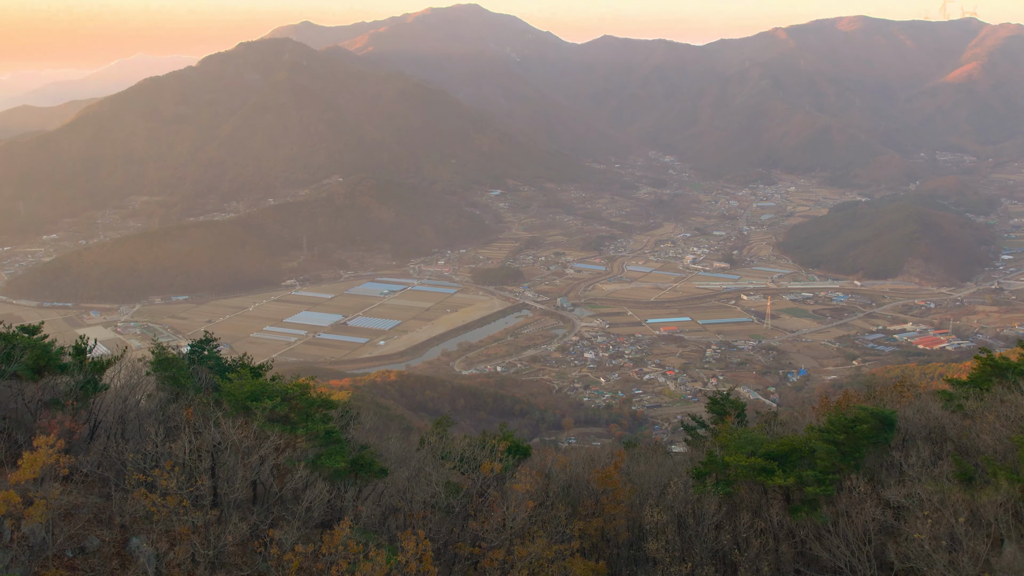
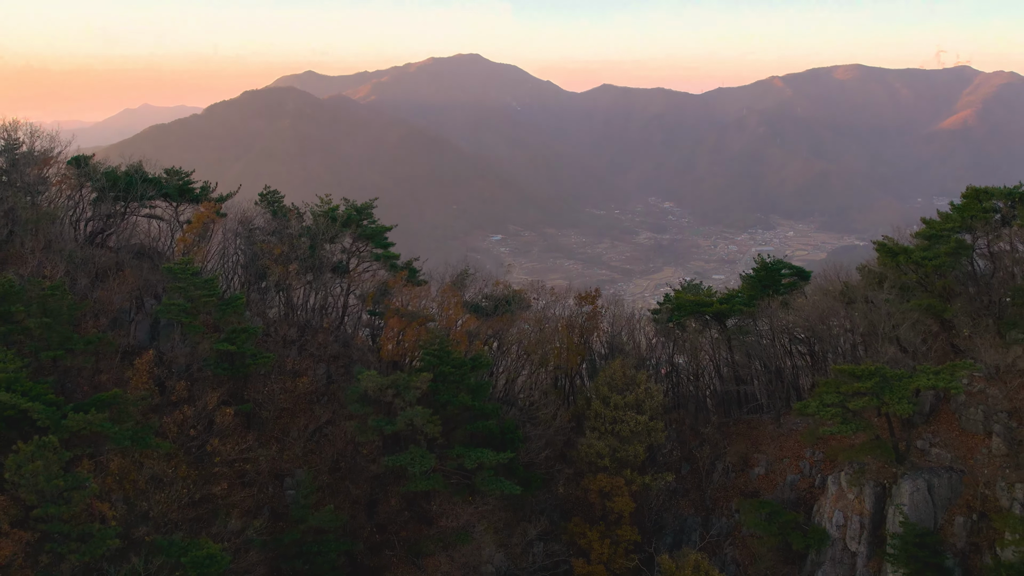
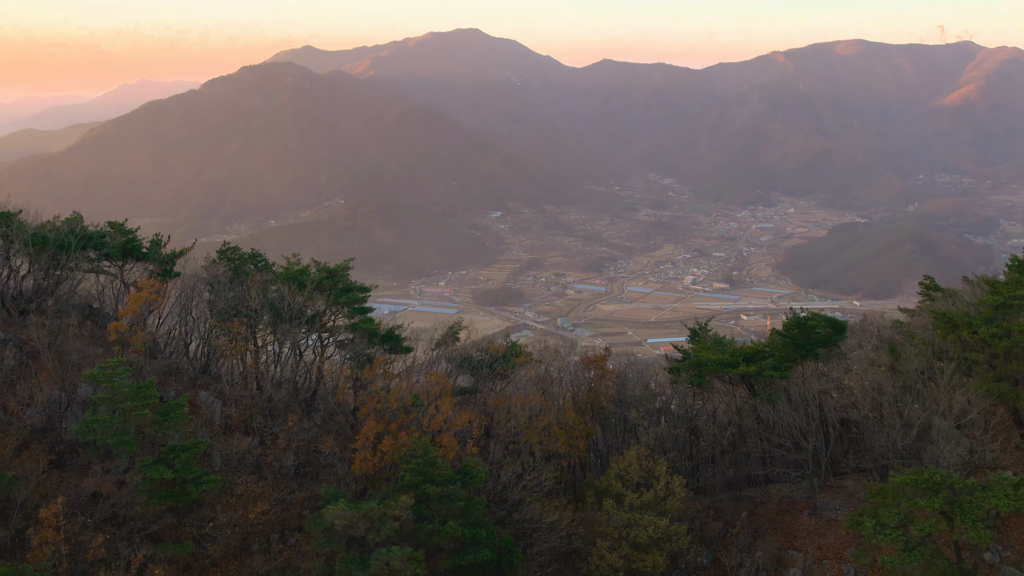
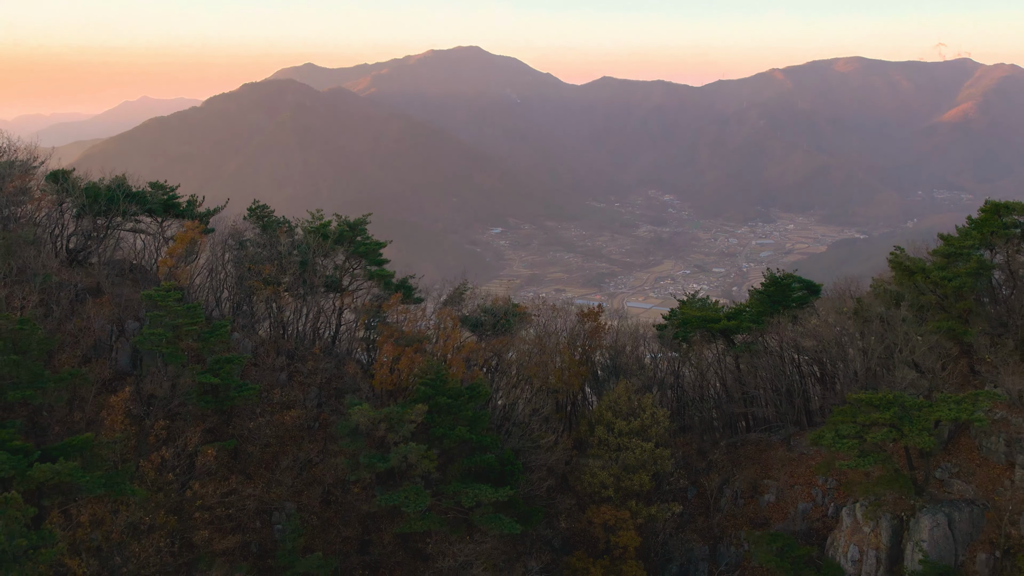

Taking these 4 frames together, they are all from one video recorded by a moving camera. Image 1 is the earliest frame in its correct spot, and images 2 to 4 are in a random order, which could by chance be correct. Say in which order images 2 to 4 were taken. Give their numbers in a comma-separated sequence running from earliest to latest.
3, 4, 2
